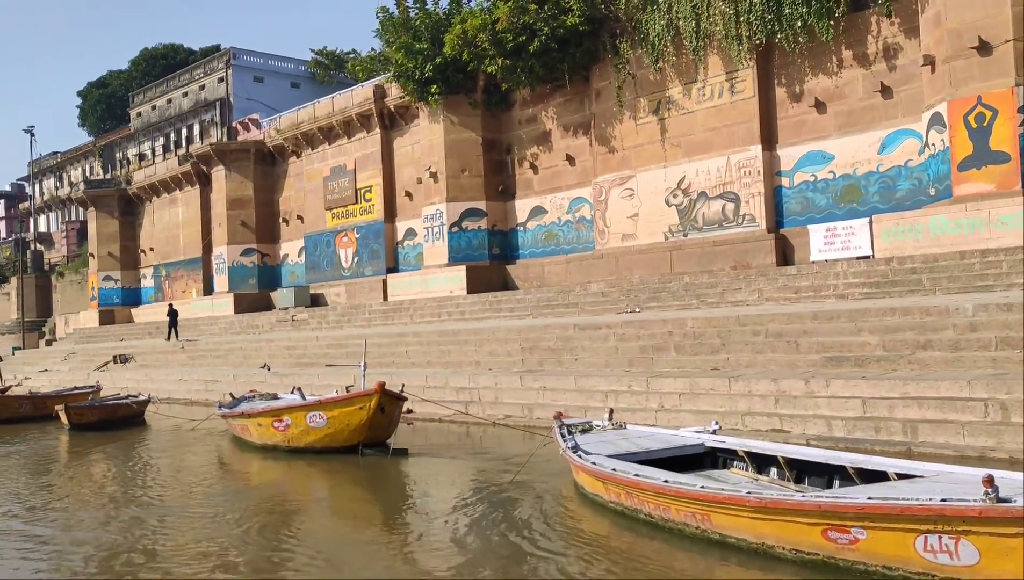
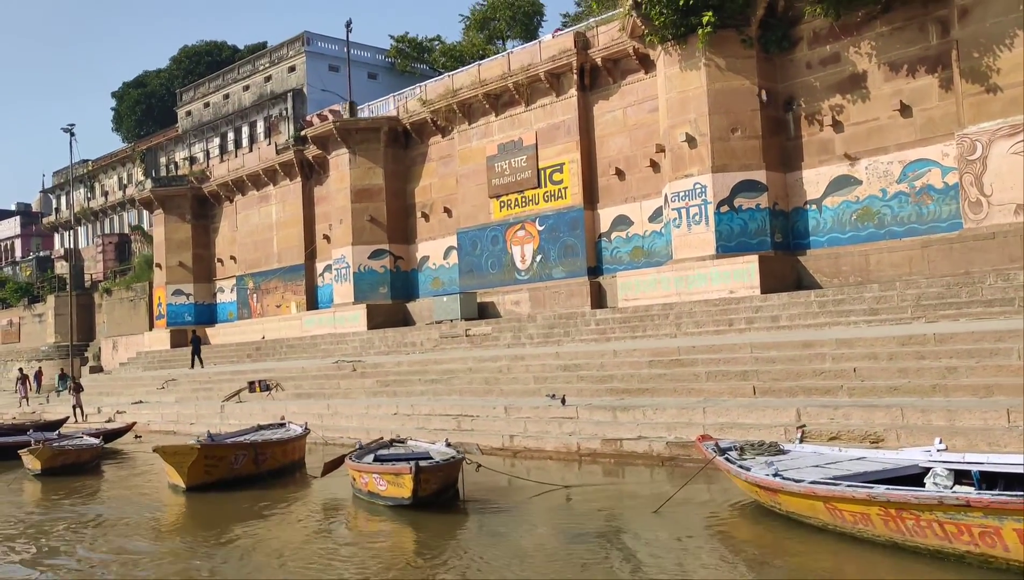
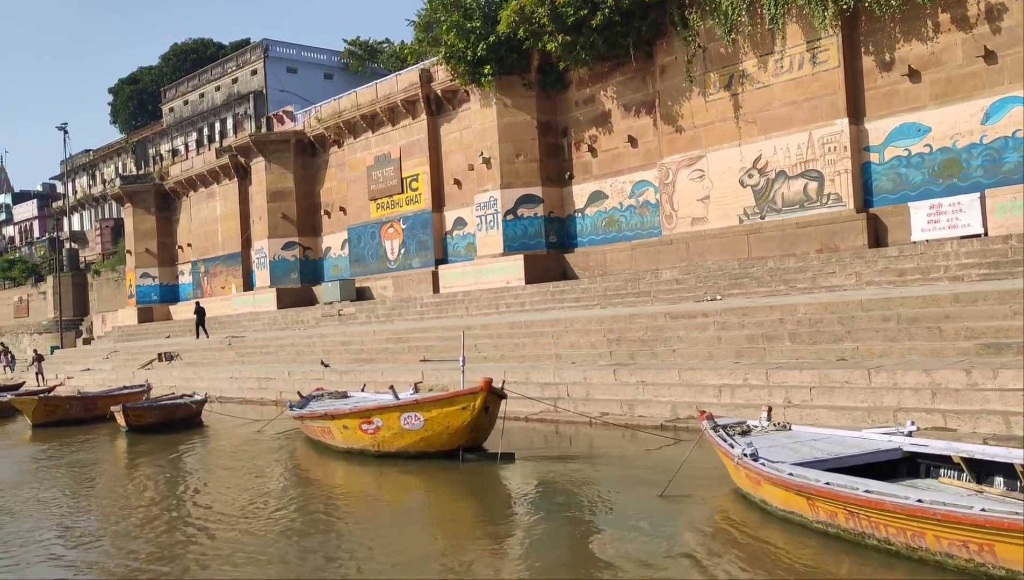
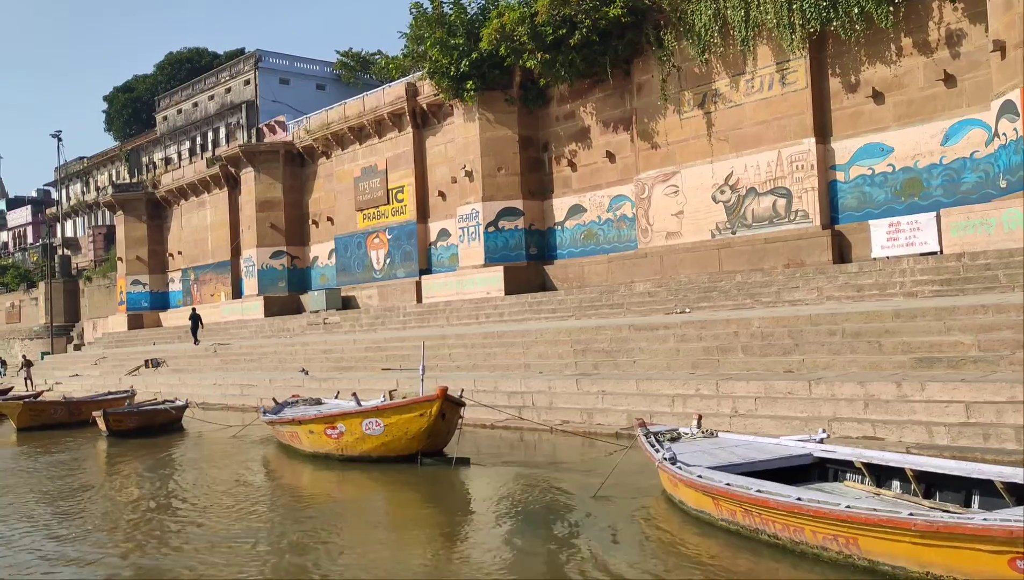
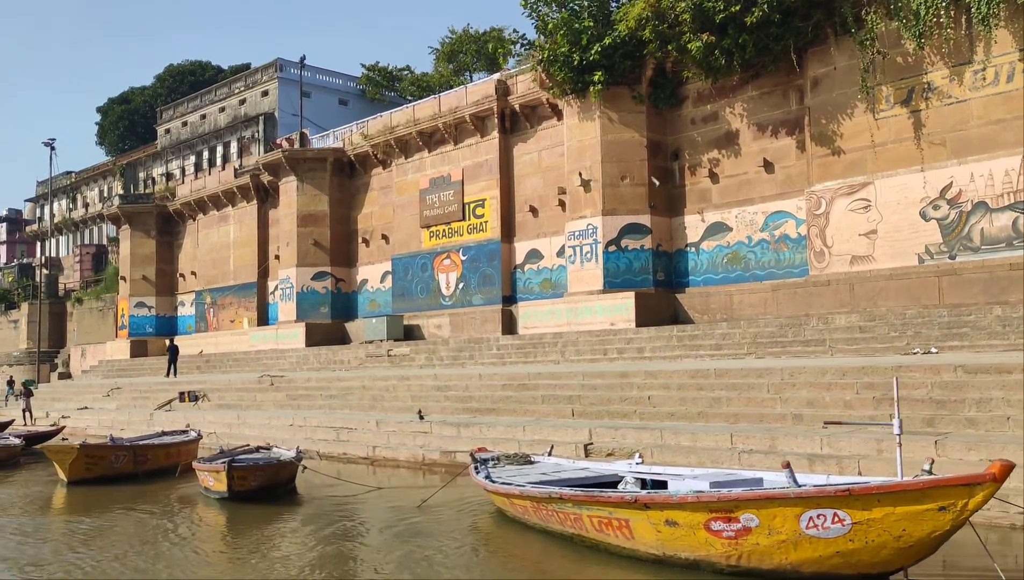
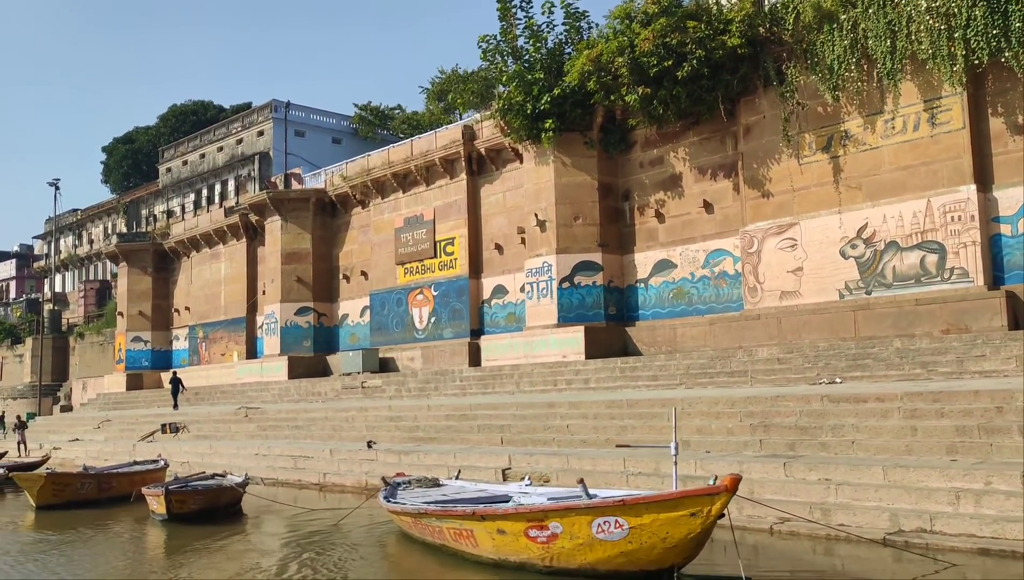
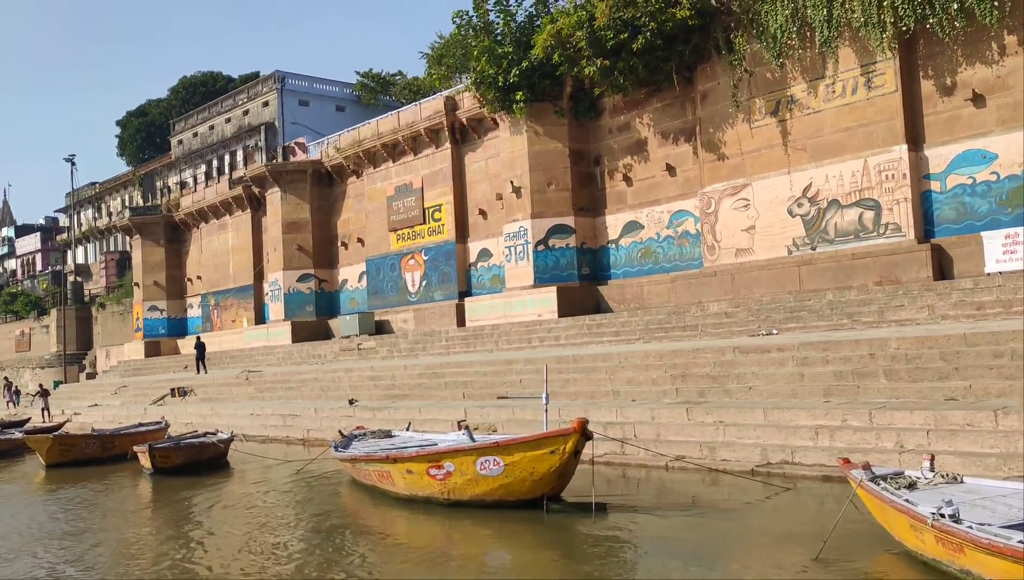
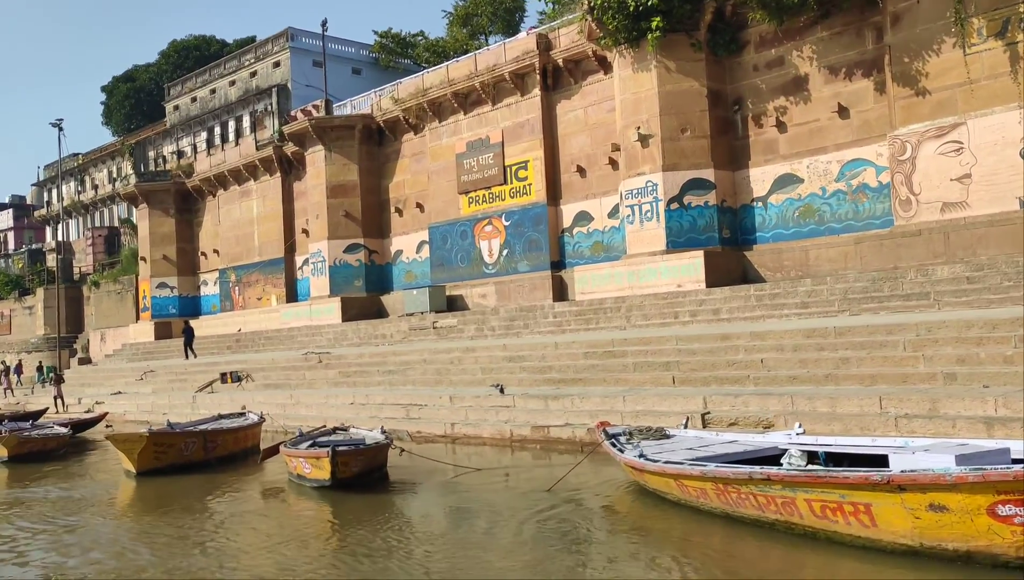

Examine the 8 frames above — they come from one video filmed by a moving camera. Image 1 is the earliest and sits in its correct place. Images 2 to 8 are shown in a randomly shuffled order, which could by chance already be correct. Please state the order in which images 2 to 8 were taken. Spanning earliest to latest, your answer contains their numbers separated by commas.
4, 3, 7, 6, 5, 8, 2
